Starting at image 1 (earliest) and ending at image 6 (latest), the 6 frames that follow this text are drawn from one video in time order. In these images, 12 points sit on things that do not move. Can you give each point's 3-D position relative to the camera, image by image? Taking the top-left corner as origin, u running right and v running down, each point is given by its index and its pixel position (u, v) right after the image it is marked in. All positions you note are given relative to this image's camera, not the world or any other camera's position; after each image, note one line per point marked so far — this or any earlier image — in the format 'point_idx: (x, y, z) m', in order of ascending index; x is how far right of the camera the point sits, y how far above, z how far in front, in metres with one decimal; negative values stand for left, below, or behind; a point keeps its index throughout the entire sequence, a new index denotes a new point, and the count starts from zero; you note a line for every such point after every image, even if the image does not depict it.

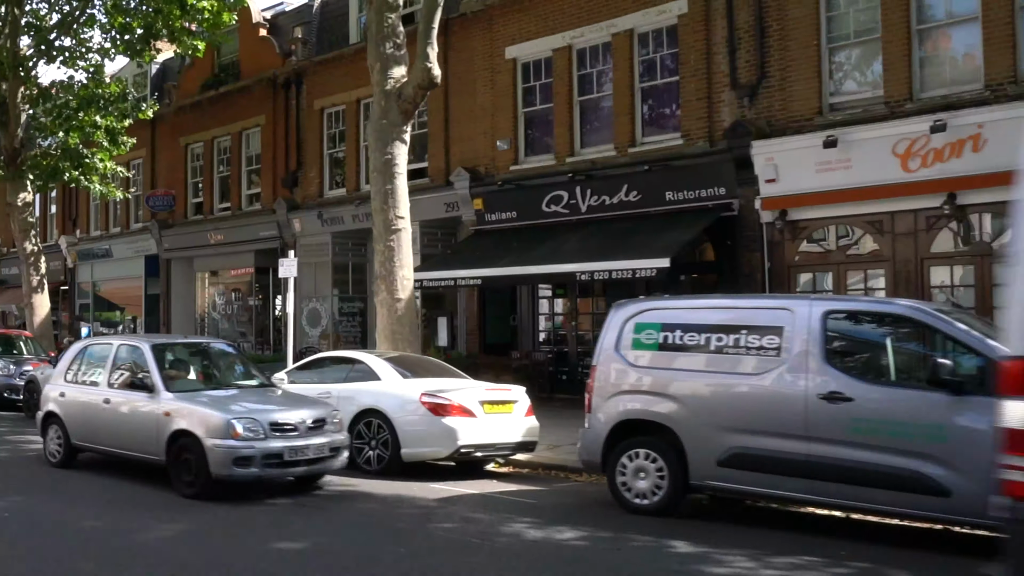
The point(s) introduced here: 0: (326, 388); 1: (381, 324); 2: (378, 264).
0: (-1.6, -0.9, +10.8) m
1: (-1.5, -0.4, +13.8) m
2: (-1.6, +0.3, +14.0) m
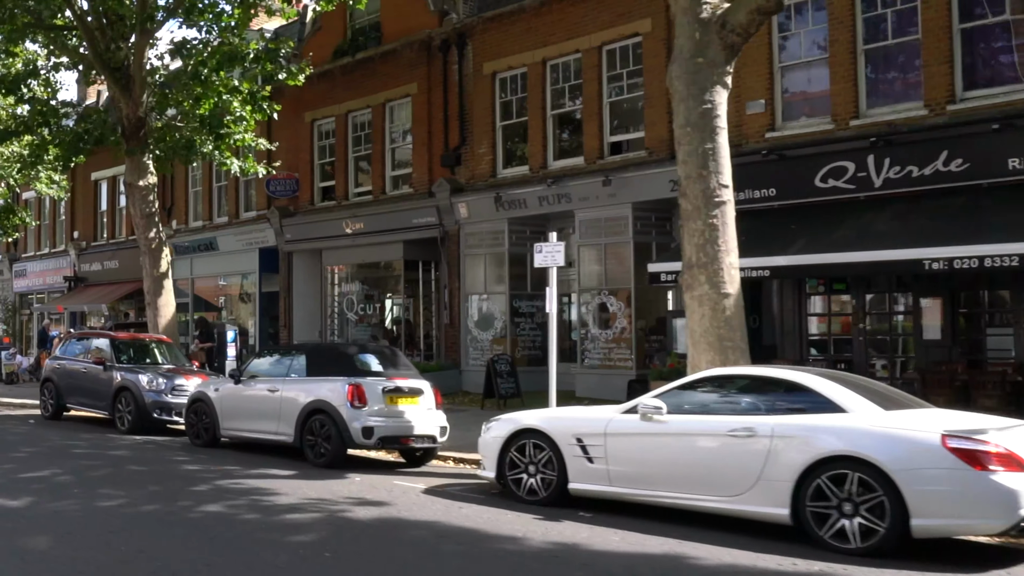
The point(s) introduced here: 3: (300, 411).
0: (+1.4, -0.8, +7.4) m
1: (+1.6, -0.3, +10.4) m
2: (+1.5, +0.4, +10.6) m
3: (-1.9, -1.1, +11.2) m
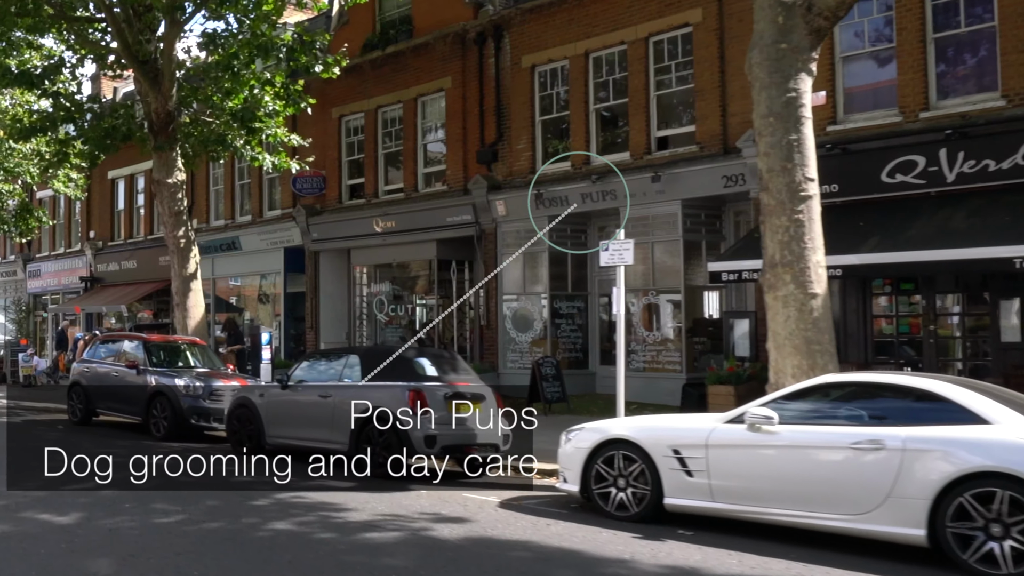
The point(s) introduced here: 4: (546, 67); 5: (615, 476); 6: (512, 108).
0: (+2.0, -0.8, +6.7) m
1: (+2.2, -0.3, +9.8) m
2: (+2.1, +0.4, +10.0) m
3: (-1.4, -1.1, +10.6) m
4: (+0.5, +3.3, +18.4) m
5: (+0.7, -1.2, +8.1) m
6: (0.0, +2.8, +18.8) m
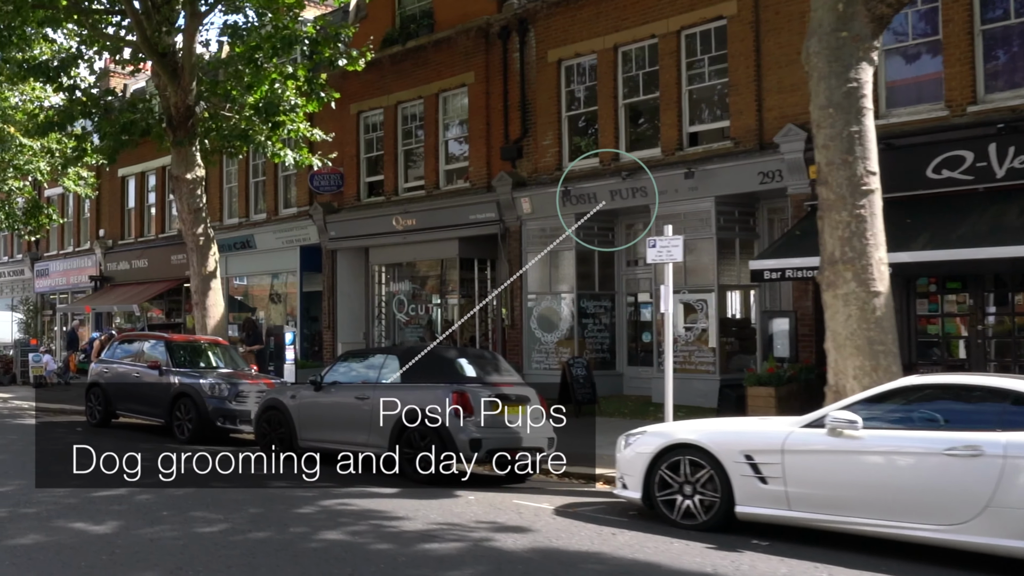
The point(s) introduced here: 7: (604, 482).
0: (+2.4, -0.8, +6.3) m
1: (+2.5, -0.3, +9.4) m
2: (+2.5, +0.4, +9.6) m
3: (-1.0, -1.1, +10.2) m
4: (+0.9, +3.3, +18.0) m
5: (+1.1, -1.2, +7.7) m
6: (+0.4, +2.8, +18.4) m
7: (+0.8, -1.7, +10.4) m
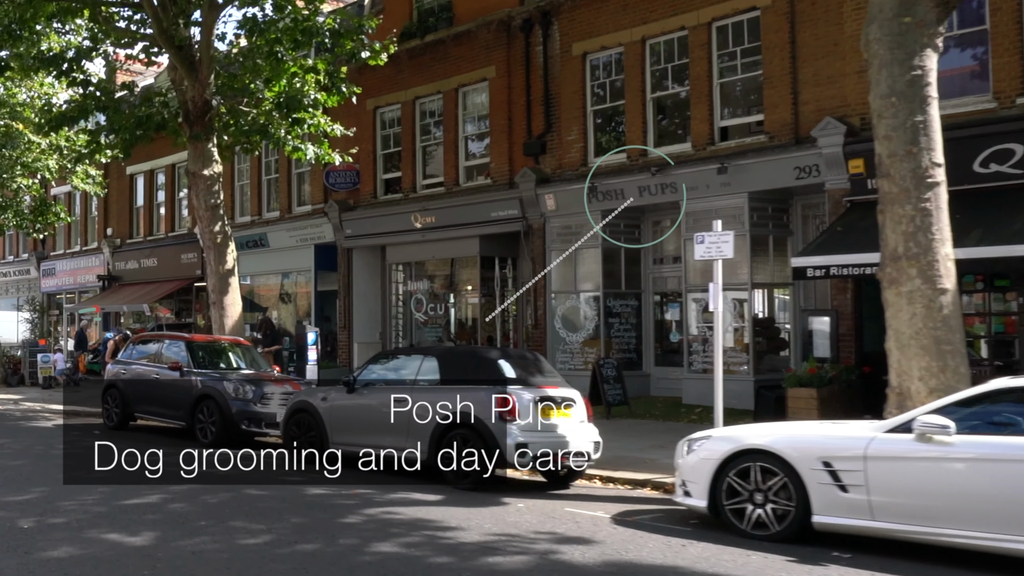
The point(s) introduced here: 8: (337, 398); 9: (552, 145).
0: (+2.8, -0.8, +5.9) m
1: (+2.9, -0.3, +9.0) m
2: (+2.8, +0.4, +9.2) m
3: (-0.6, -1.1, +9.8) m
4: (+1.3, +3.4, +17.6) m
5: (+1.4, -1.2, +7.3) m
6: (+0.7, +2.8, +18.0) m
7: (+1.2, -1.6, +10.0) m
8: (-1.6, -1.0, +10.9) m
9: (+0.6, +2.1, +18.1) m
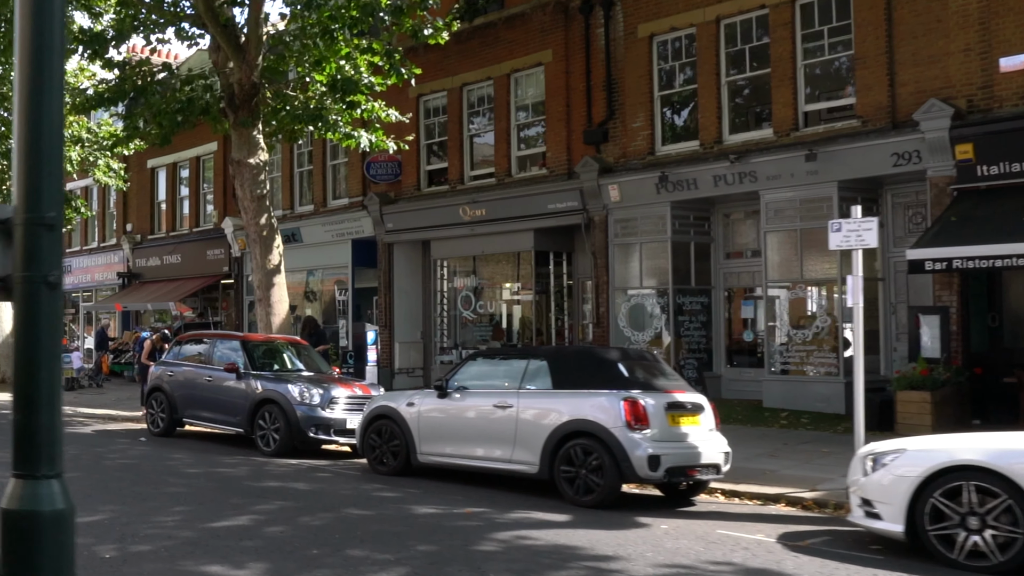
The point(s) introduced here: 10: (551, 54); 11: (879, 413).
0: (+3.6, -0.7, +4.9) m
1: (+3.8, -0.2, +7.9) m
2: (+3.7, +0.4, +8.1) m
3: (+0.3, -1.1, +8.8) m
4: (+2.1, +3.4, +16.6) m
5: (+2.3, -1.2, +6.3) m
6: (+1.6, +2.9, +17.0) m
7: (+2.0, -1.6, +9.0) m
8: (-0.7, -0.9, +9.9) m
9: (+1.4, +2.2, +17.1) m
10: (+0.6, +3.4, +18.0) m
11: (+3.8, -1.3, +12.6) m
